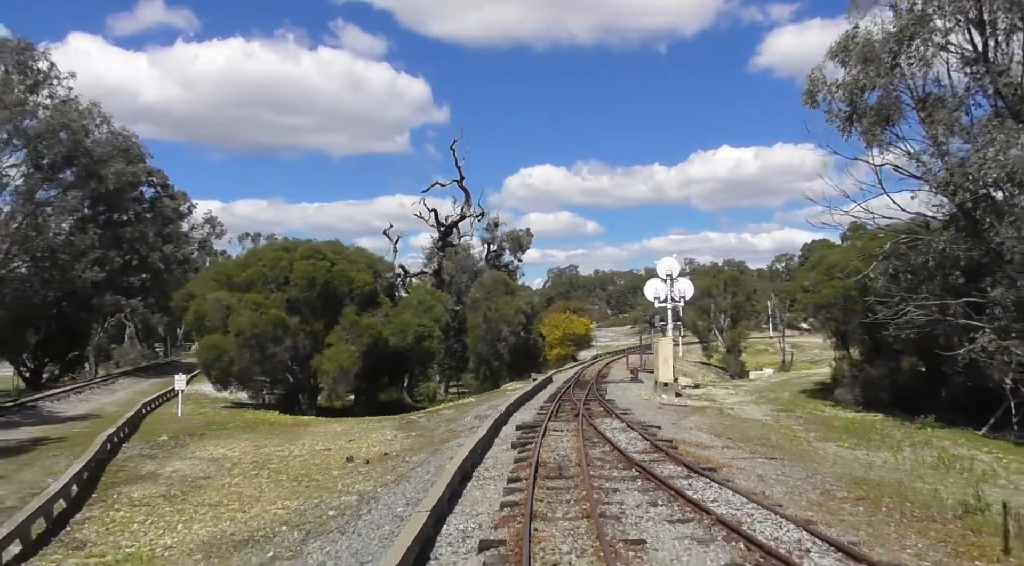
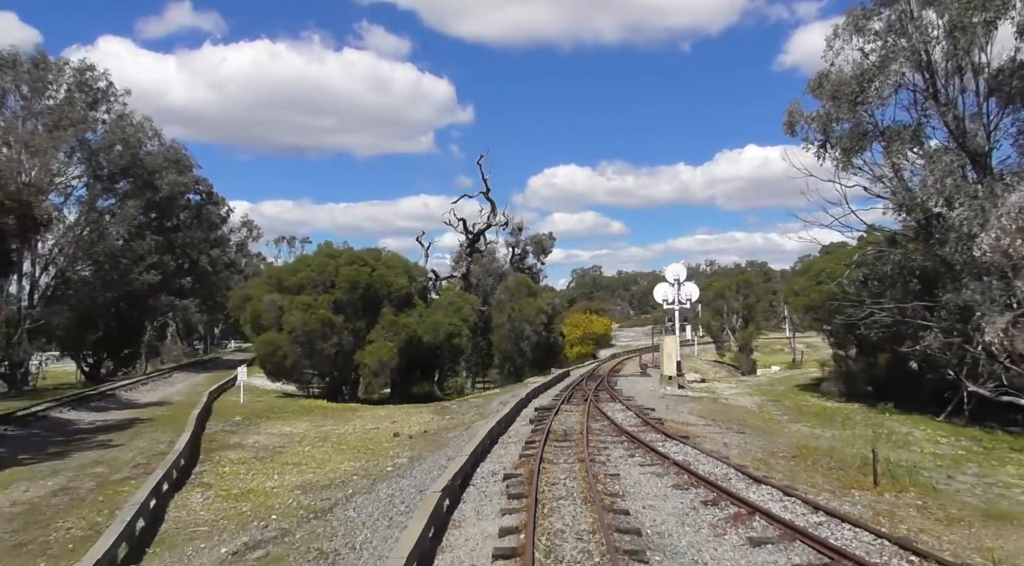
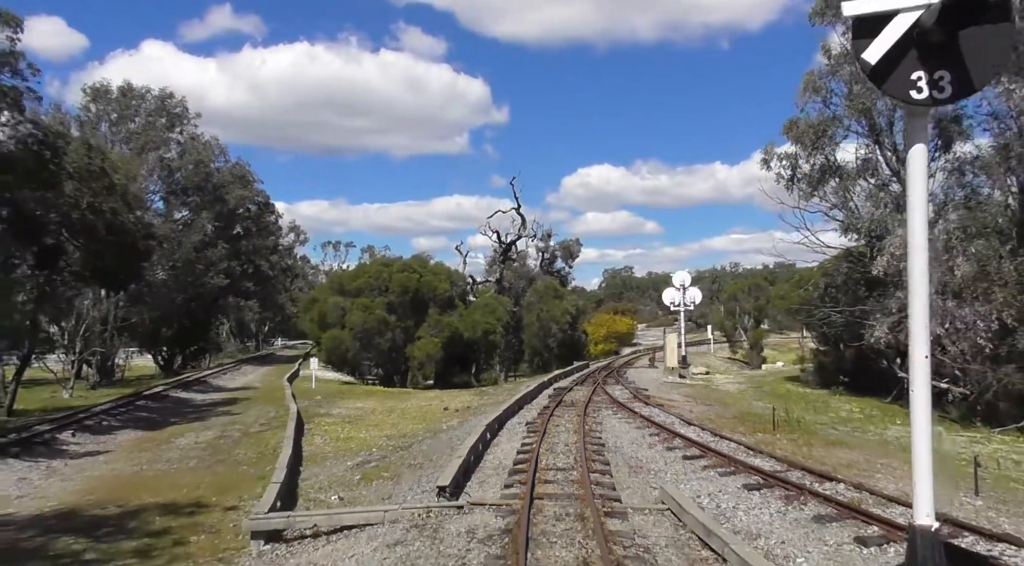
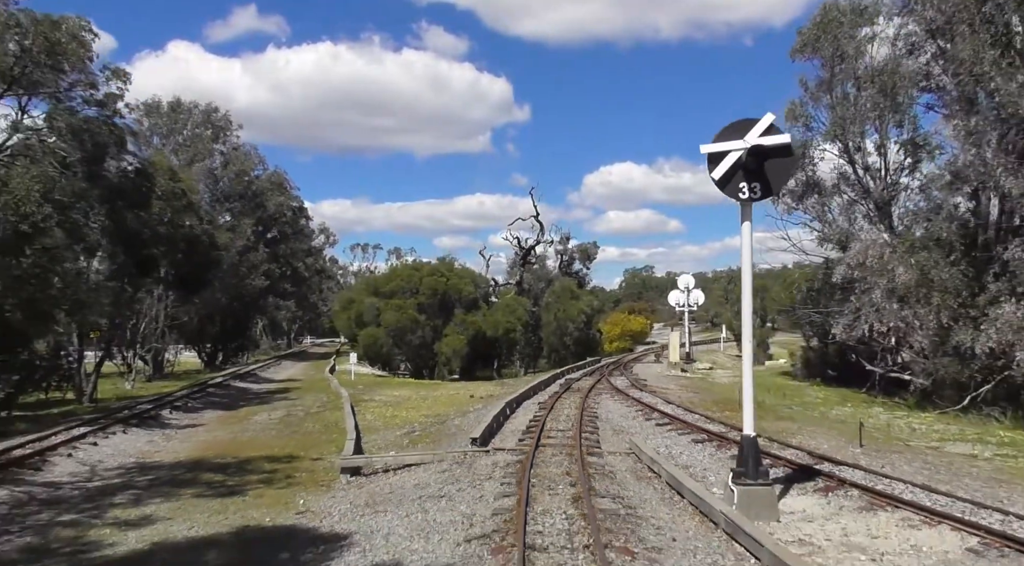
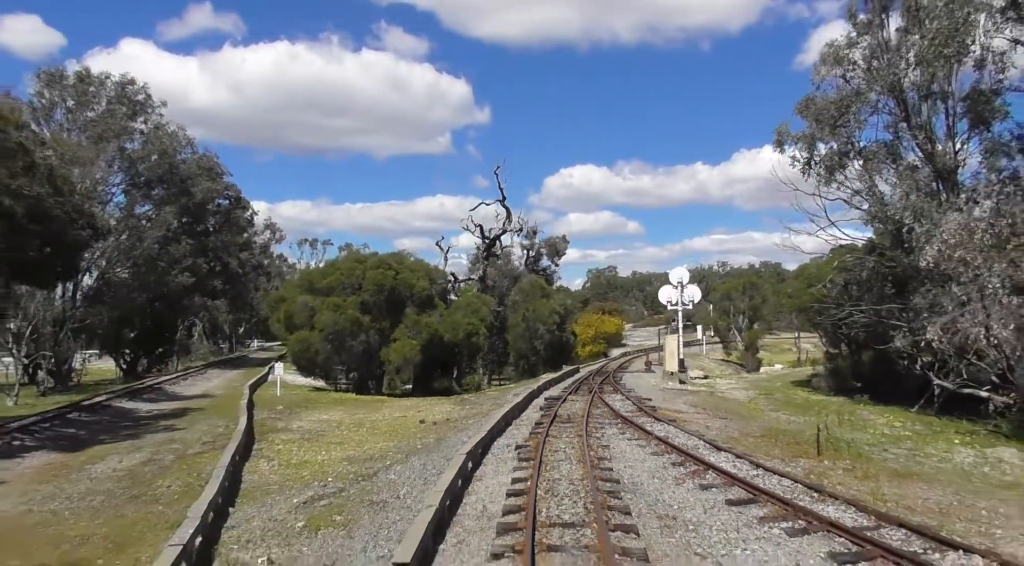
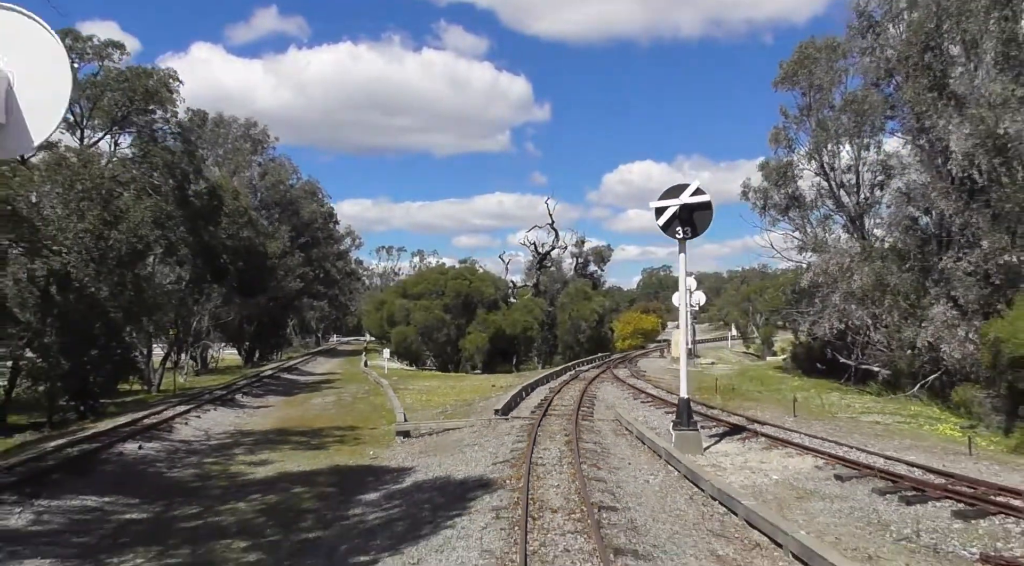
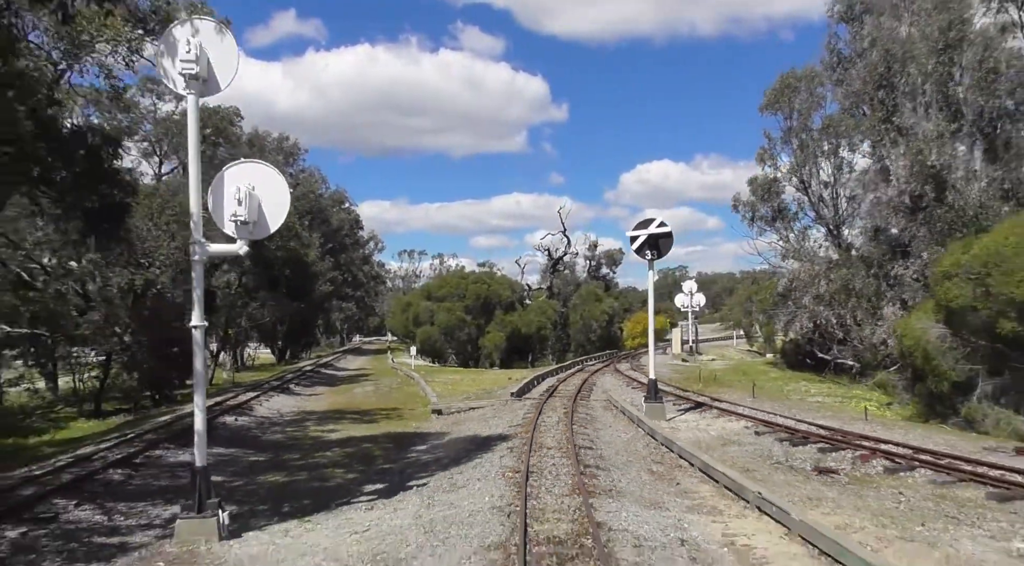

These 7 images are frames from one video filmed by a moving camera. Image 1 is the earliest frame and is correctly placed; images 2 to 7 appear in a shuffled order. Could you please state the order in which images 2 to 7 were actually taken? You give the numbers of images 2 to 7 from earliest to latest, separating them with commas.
2, 5, 3, 4, 6, 7
